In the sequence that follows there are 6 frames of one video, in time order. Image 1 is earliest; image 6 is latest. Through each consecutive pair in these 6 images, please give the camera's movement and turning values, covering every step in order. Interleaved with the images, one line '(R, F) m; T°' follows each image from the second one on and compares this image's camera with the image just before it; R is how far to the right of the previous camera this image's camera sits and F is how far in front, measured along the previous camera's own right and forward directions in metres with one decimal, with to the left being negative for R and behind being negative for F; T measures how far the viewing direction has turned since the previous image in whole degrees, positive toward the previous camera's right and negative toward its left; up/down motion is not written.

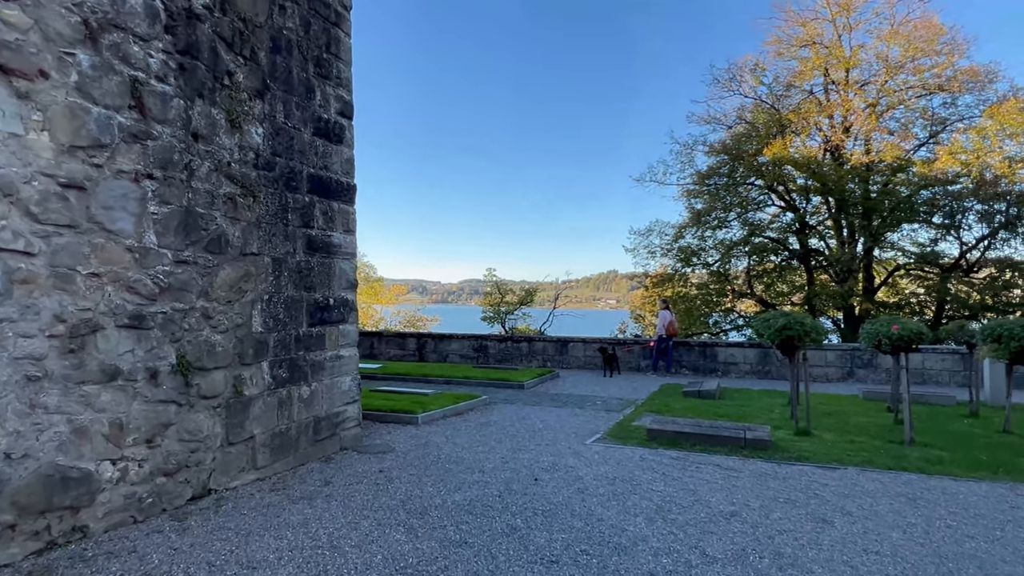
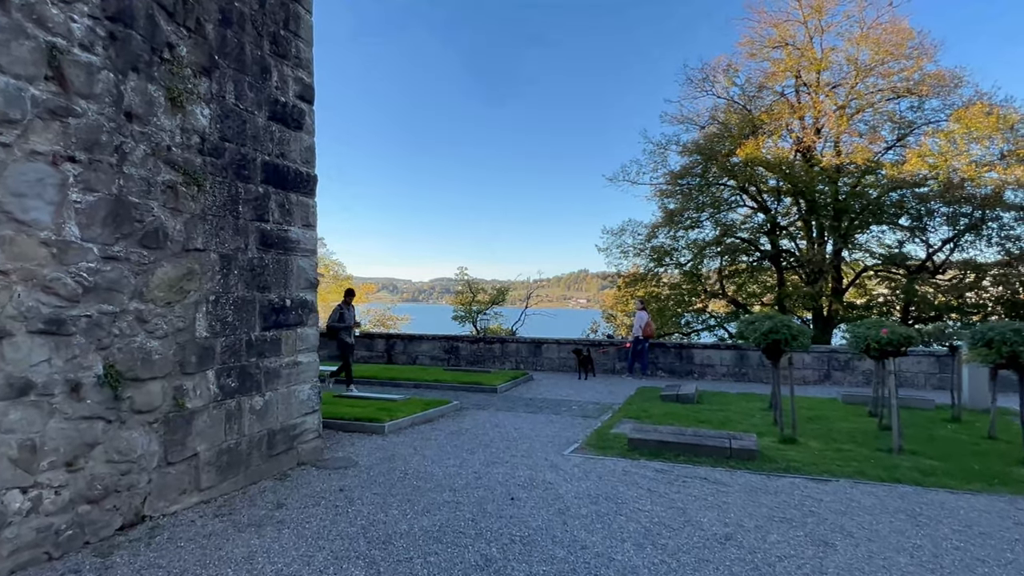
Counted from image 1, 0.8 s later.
(0.0, +0.4) m; +3°
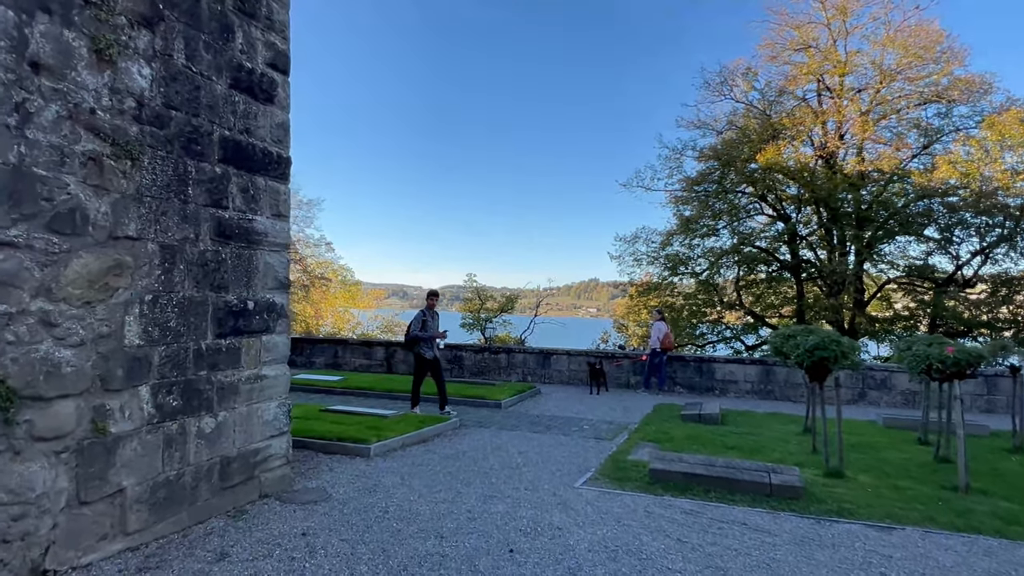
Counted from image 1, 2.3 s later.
(0.0, +0.8) m; -1°
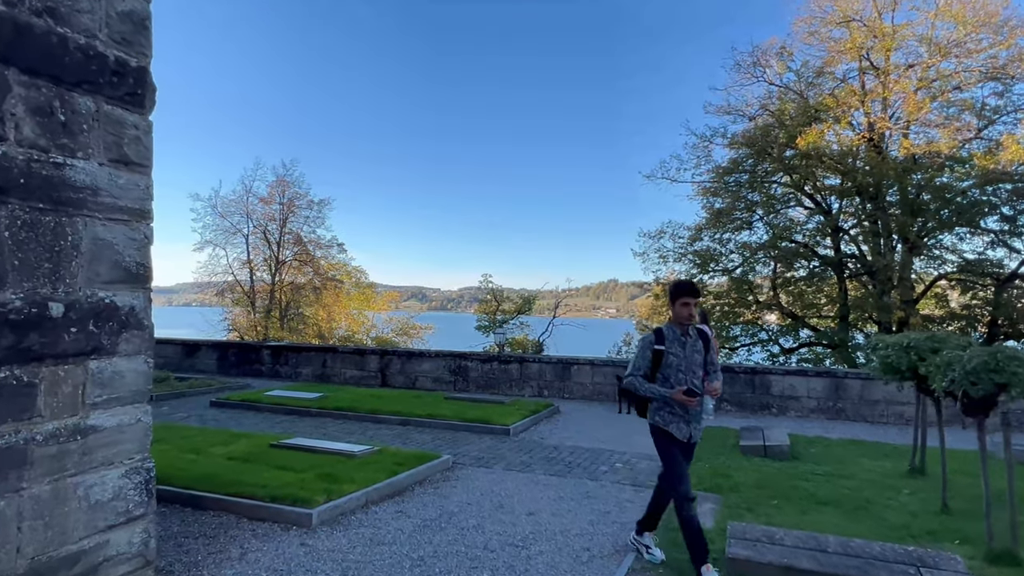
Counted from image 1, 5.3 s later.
(+0.1, +1.8) m; -2°
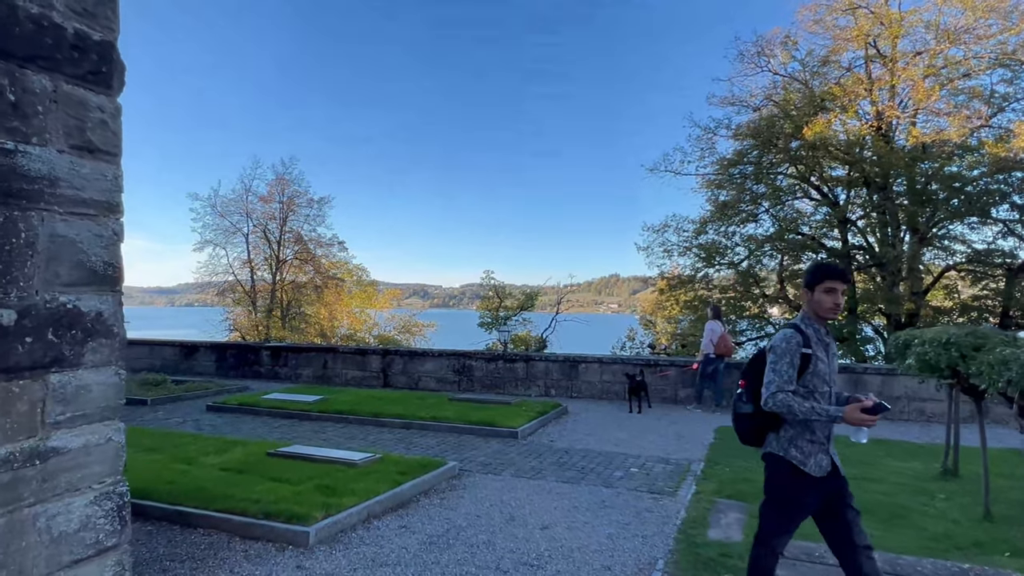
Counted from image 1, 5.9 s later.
(-0.1, +0.3) m; 0°
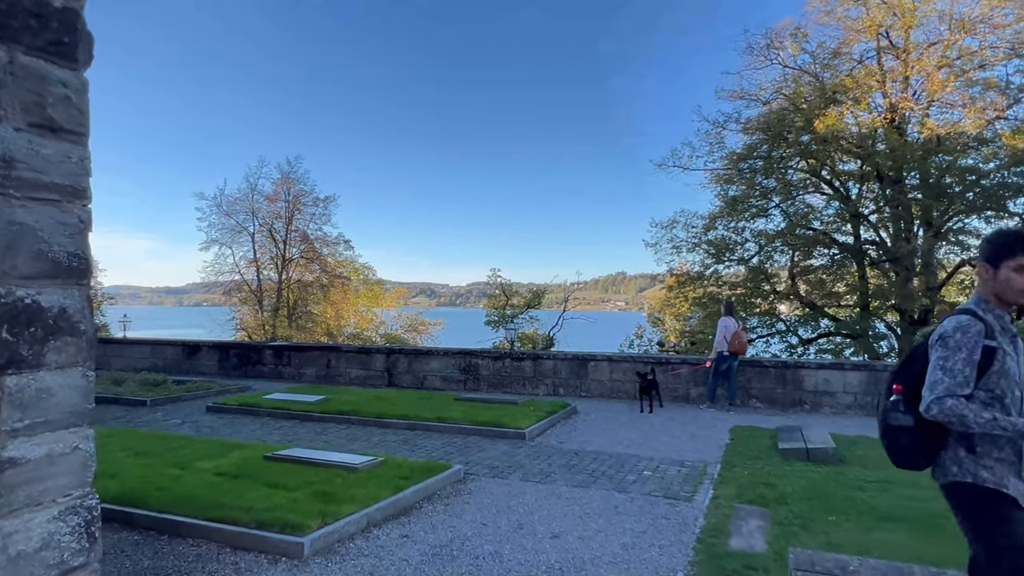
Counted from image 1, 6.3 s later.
(0.0, +0.3) m; -1°
